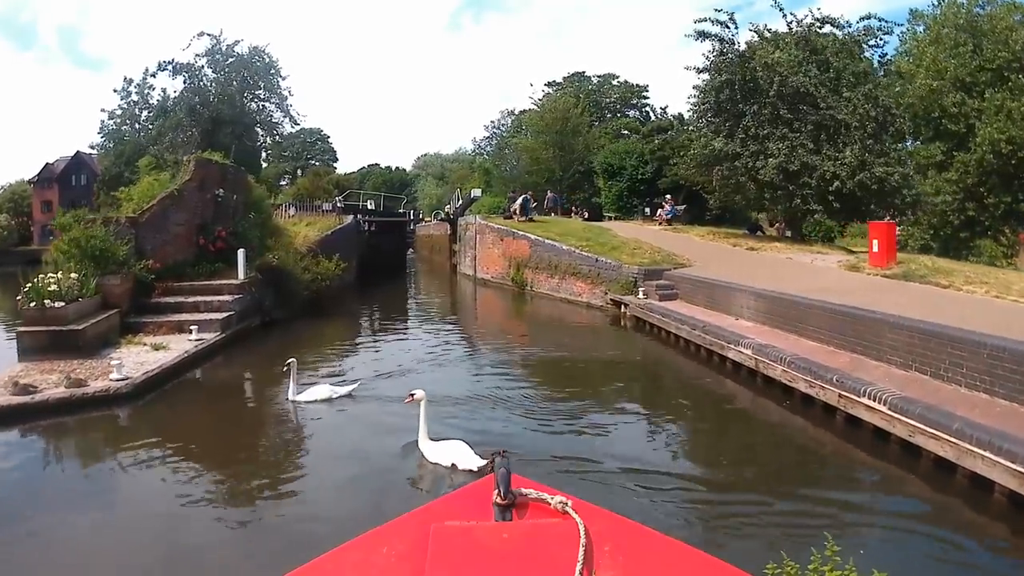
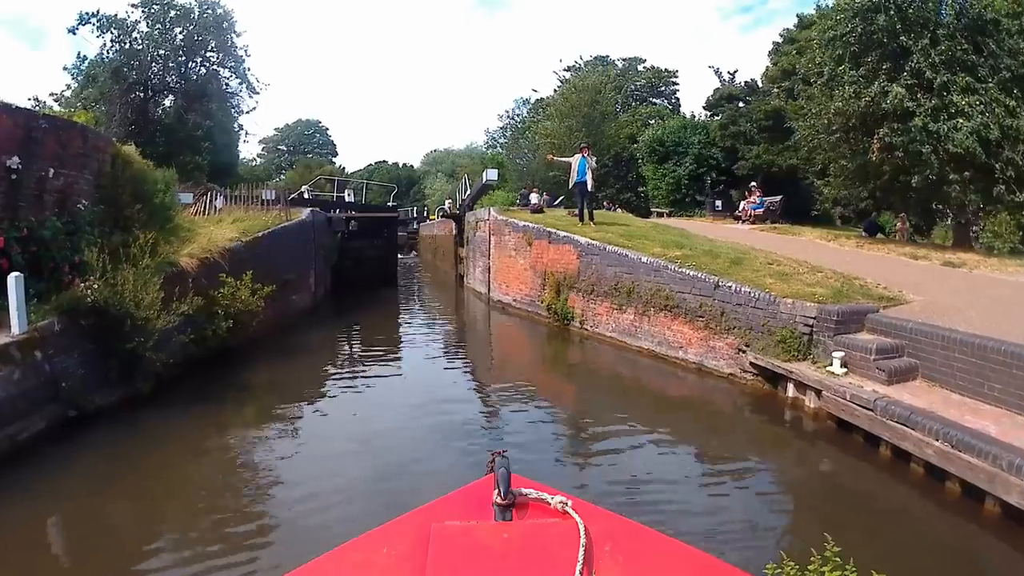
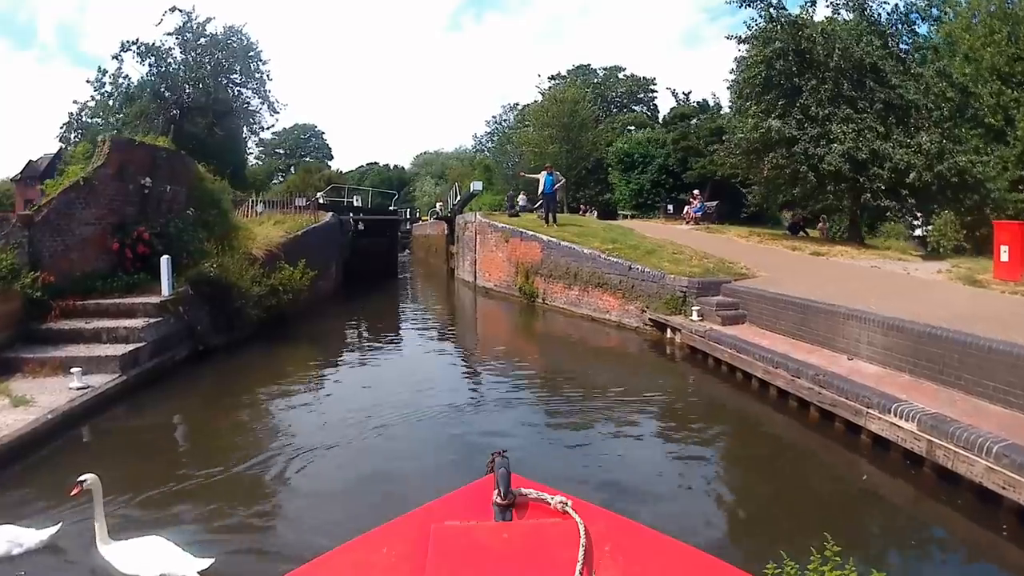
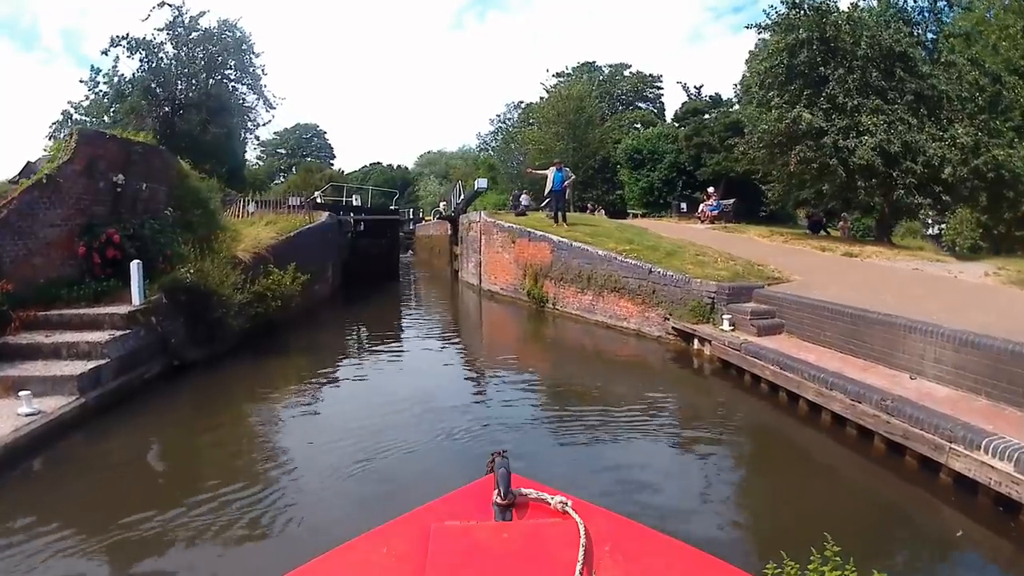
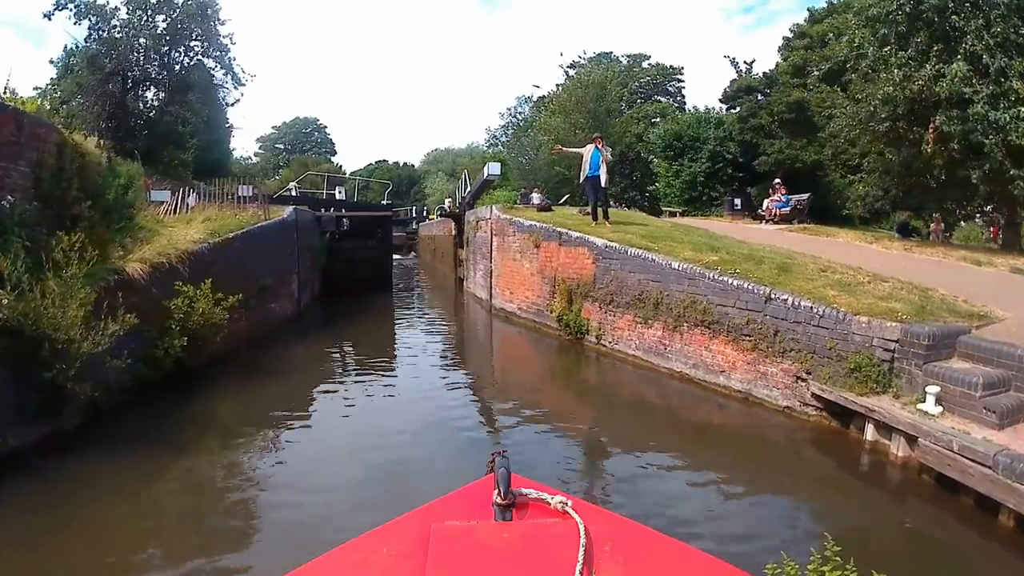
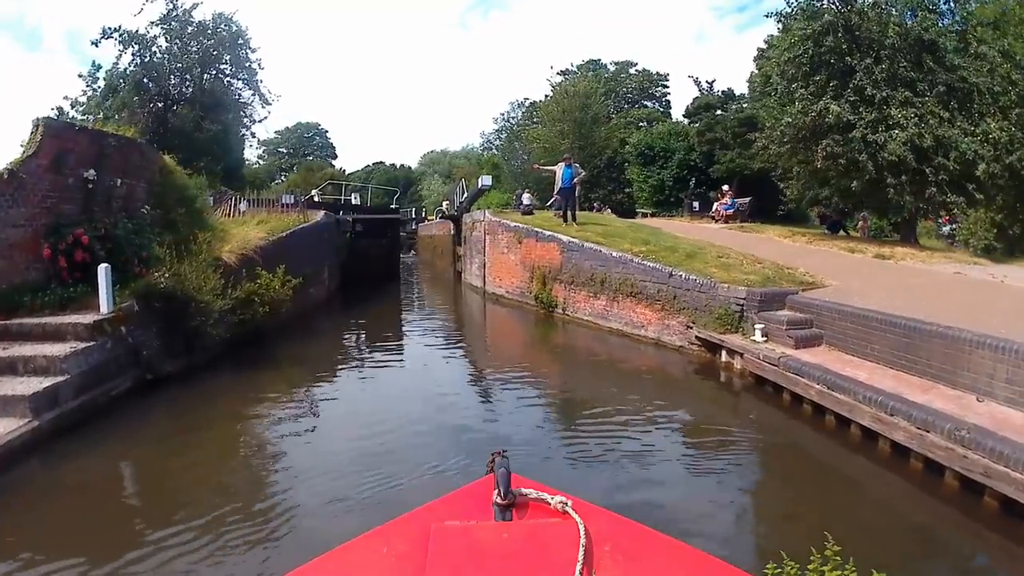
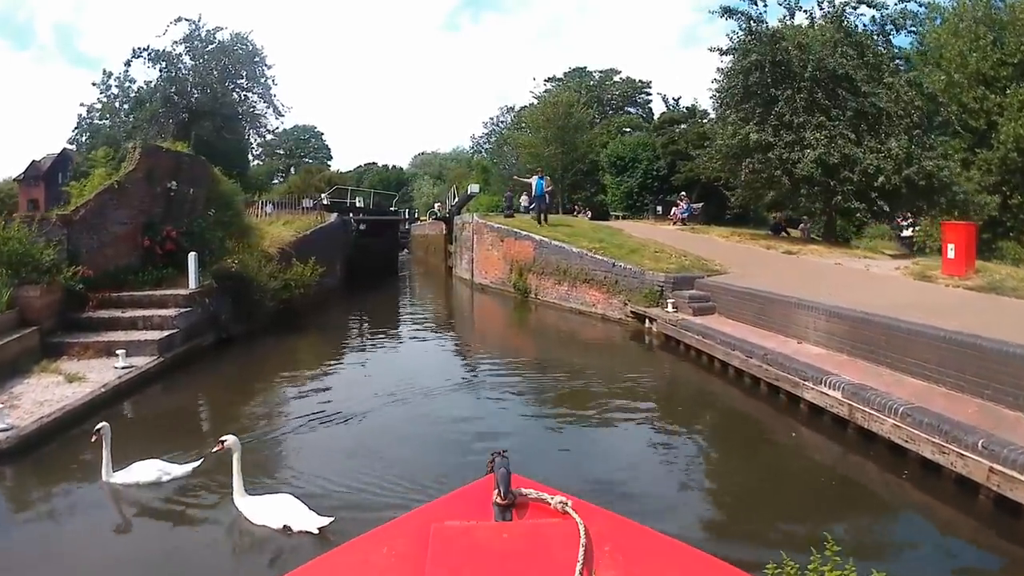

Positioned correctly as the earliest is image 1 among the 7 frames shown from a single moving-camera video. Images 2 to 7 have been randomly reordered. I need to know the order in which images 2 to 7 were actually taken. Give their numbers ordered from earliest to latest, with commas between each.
7, 3, 4, 6, 2, 5
